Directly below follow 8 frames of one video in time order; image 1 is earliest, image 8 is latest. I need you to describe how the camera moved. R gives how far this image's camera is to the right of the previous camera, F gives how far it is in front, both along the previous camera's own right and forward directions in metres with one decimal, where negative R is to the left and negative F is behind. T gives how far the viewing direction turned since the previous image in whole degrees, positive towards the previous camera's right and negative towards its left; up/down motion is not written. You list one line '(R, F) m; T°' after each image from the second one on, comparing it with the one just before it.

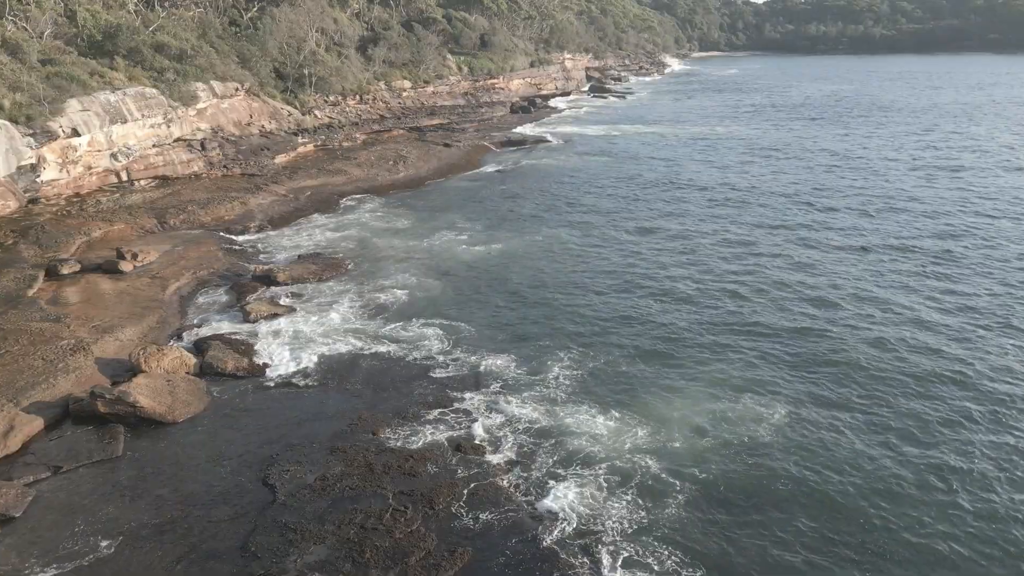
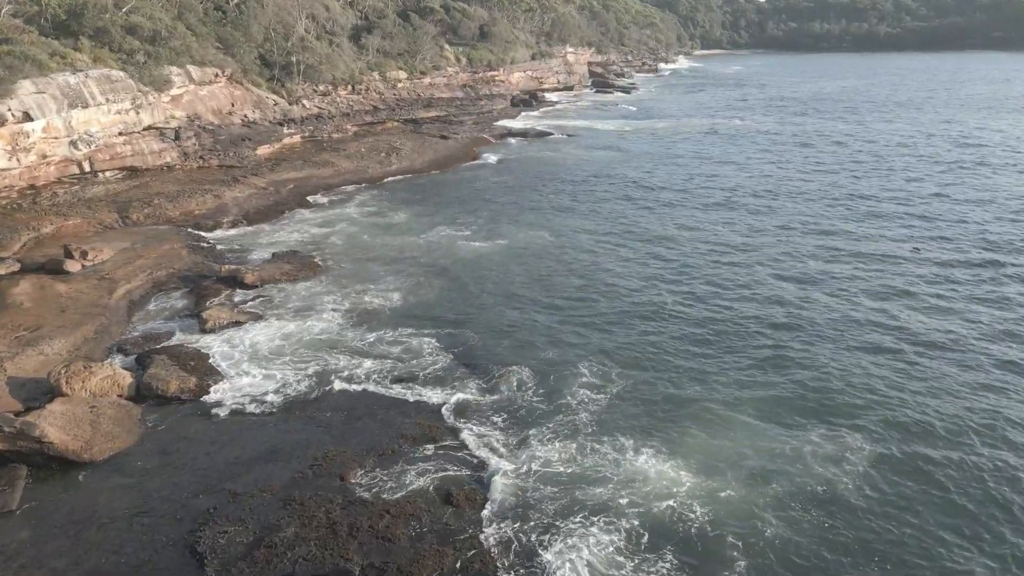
(-0.2, +4.2) m; 0°
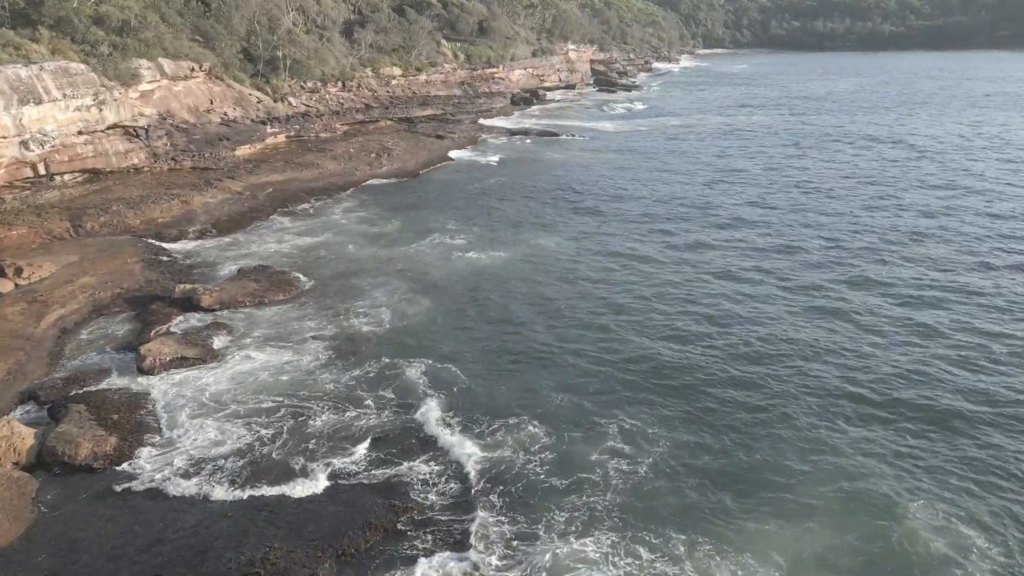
(-0.1, +4.1) m; 0°
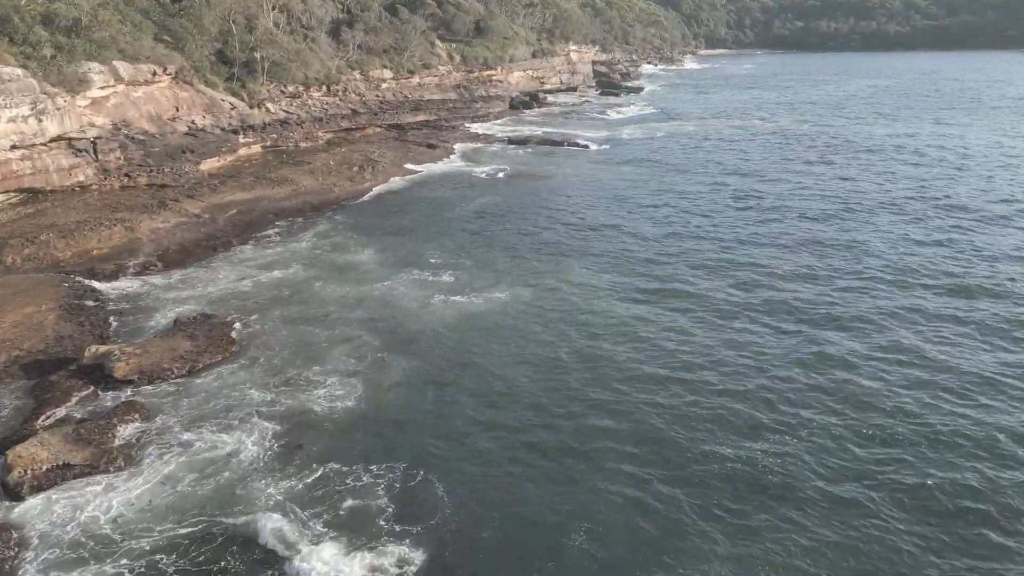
(+0.1, +5.0) m; 0°
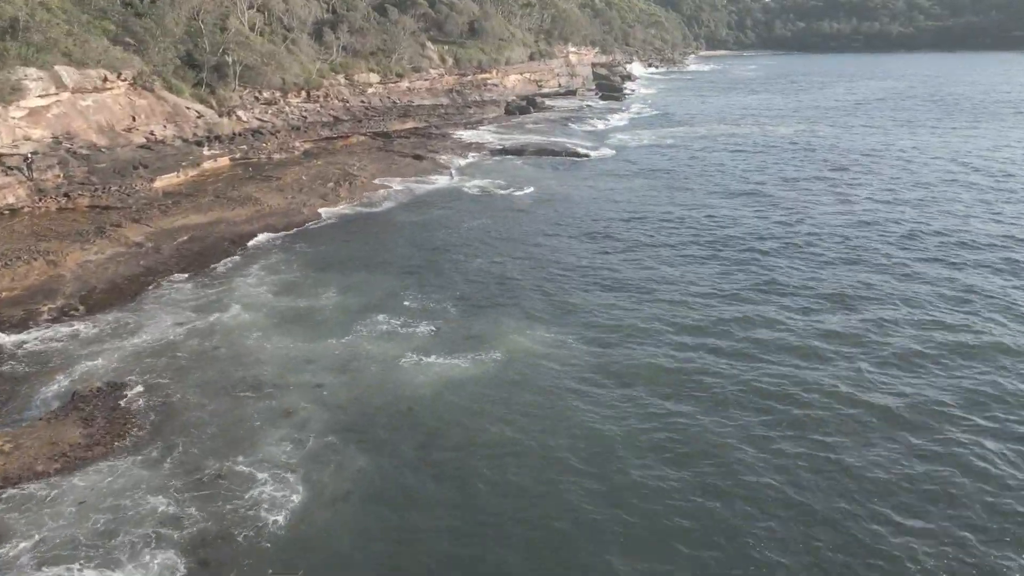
(+0.4, +4.6) m; 0°
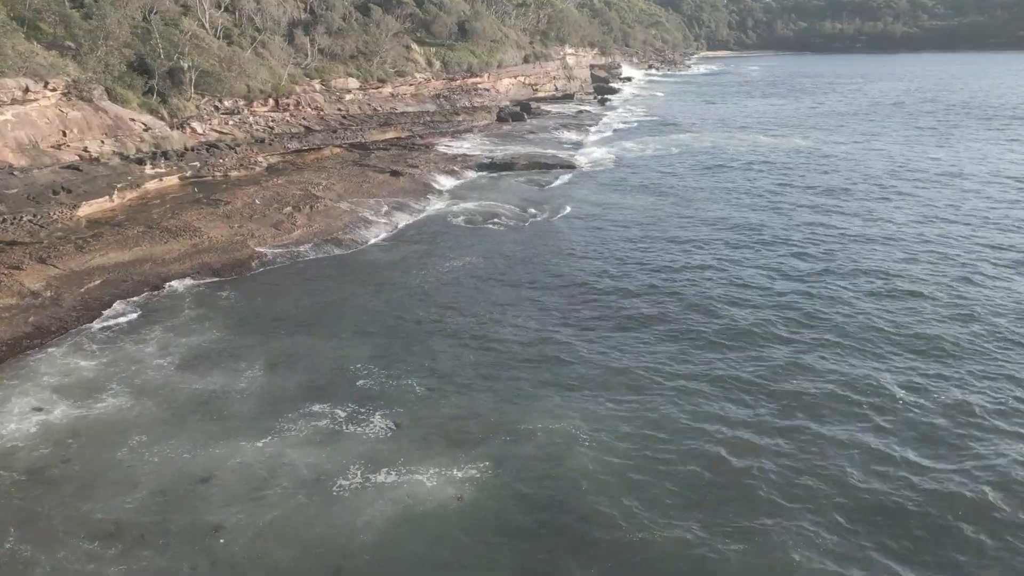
(+0.7, +5.4) m; 0°
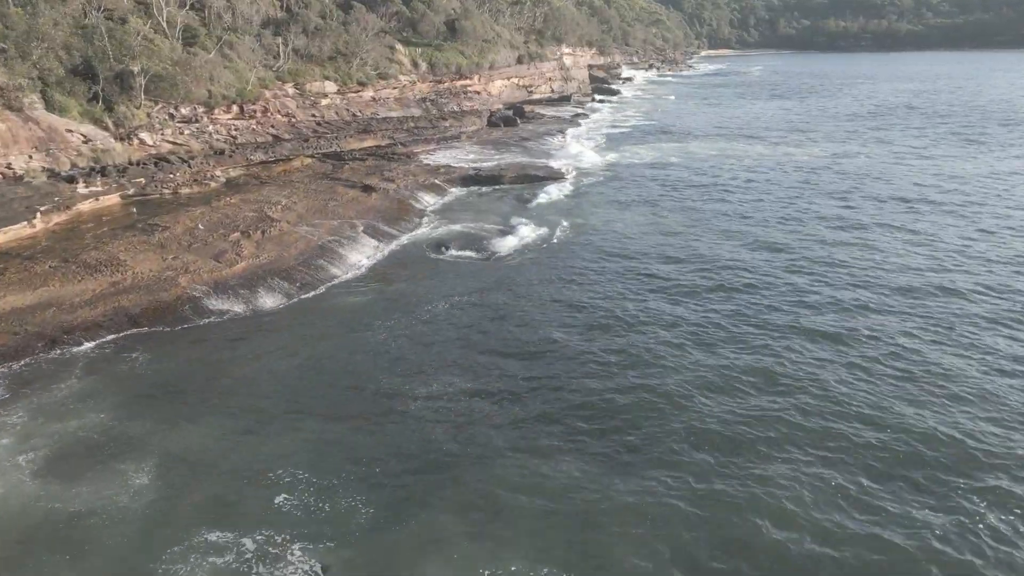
(+0.8, +4.6) m; 0°
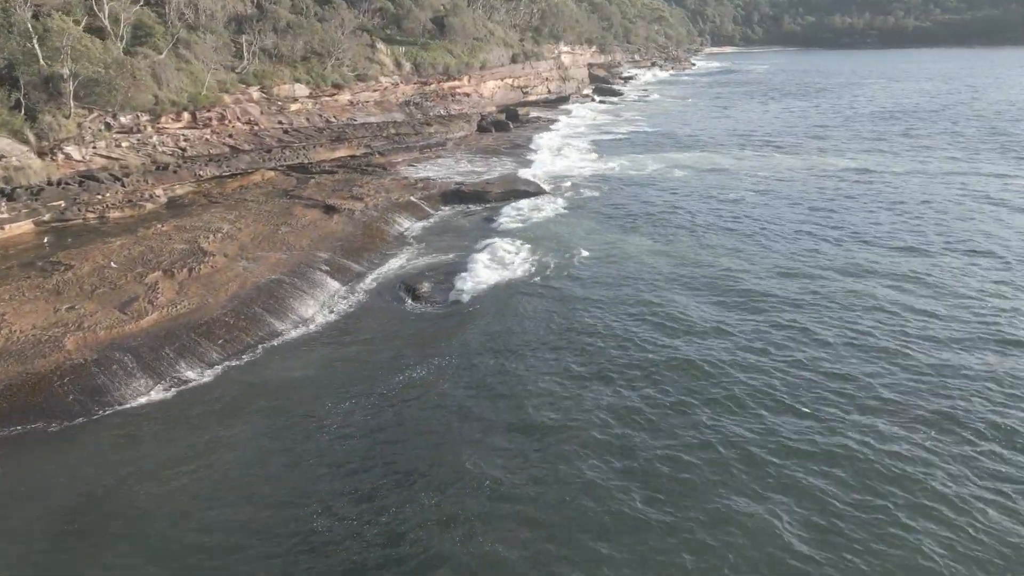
(+0.8, +5.4) m; 0°
